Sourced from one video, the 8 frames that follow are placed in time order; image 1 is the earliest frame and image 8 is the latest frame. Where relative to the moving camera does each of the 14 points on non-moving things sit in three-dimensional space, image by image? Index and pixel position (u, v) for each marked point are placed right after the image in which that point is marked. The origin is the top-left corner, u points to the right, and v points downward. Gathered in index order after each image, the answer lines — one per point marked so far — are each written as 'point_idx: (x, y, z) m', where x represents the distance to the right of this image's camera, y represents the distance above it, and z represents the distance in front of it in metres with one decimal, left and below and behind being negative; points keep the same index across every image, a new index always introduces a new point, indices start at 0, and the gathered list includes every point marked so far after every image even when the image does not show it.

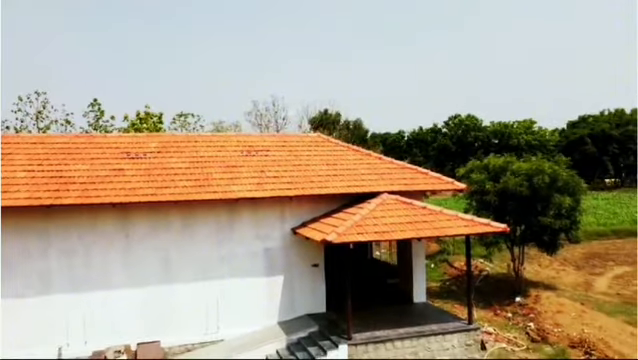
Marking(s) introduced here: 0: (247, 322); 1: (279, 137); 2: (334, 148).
0: (-1.6, -3.2, +13.8) m
1: (-1.1, +1.2, +16.8) m
2: (+0.4, +0.9, +16.4) m
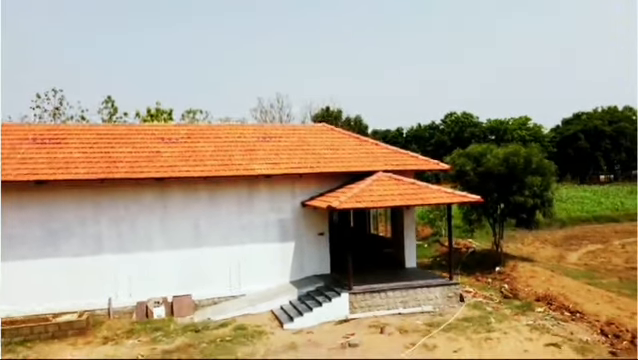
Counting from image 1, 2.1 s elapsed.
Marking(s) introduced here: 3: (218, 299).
0: (-1.4, -2.6, +16.3) m
1: (-0.9, +1.7, +19.3) m
2: (+0.5, +1.4, +19.0) m
3: (-2.6, -3.1, +15.9) m
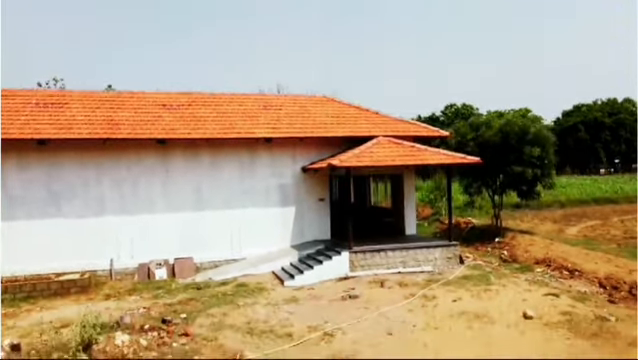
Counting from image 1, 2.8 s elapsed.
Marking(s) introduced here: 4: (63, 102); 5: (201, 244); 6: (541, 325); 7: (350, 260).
0: (-1.4, -1.7, +16.4) m
1: (-0.9, +2.6, +19.4) m
2: (+0.6, +2.3, +19.1) m
3: (-2.6, -2.1, +16.0) m
4: (-6.7, +2.0, +16.3) m
5: (-3.0, -1.6, +15.8) m
6: (+3.4, -2.3, +9.6) m
7: (+0.7, -1.9, +14.4) m
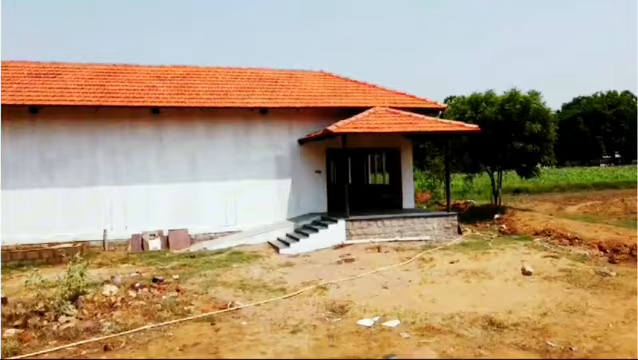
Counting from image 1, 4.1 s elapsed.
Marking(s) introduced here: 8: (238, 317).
0: (-1.5, -1.0, +16.2) m
1: (-1.0, +3.4, +19.2) m
2: (+0.5, +3.0, +18.9) m
3: (-2.7, -1.4, +15.8) m
4: (-6.8, +2.8, +16.1) m
5: (-3.1, -0.9, +15.6) m
6: (+3.3, -1.5, +9.4) m
7: (+0.6, -1.1, +14.2) m
8: (-1.0, -1.7, +7.8) m
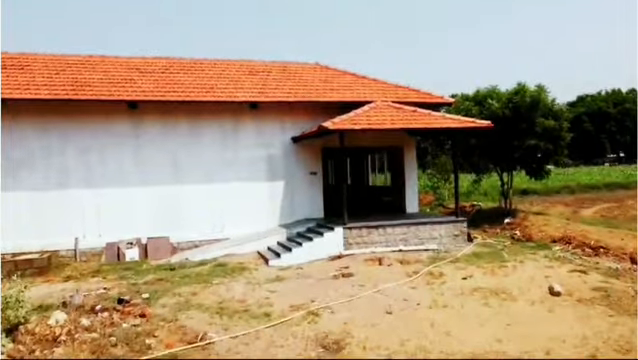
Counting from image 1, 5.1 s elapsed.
0: (-1.6, -1.0, +14.7) m
1: (-1.1, +3.3, +17.7) m
2: (+0.3, +3.0, +17.4) m
3: (-2.8, -1.4, +14.3) m
4: (-7.0, +2.7, +14.6) m
5: (-3.2, -0.9, +14.1) m
6: (+3.2, -1.6, +8.0) m
7: (+0.5, -1.2, +12.7) m
8: (-1.1, -1.8, +6.3) m
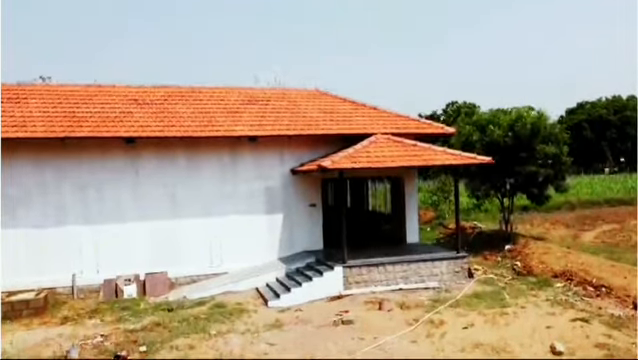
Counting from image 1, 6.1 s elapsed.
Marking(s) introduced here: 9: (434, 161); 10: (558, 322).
0: (-1.6, -1.8, +14.6) m
1: (-1.1, +2.5, +17.6) m
2: (+0.3, +2.2, +17.3) m
3: (-2.8, -2.2, +14.2) m
4: (-7.0, +1.9, +14.5) m
5: (-3.2, -1.7, +14.0) m
6: (+3.2, -2.3, +7.8) m
7: (+0.5, -1.9, +12.6) m
8: (-1.1, -2.6, +6.2) m
9: (+2.5, +0.4, +13.3) m
10: (+3.8, -2.3, +10.0) m
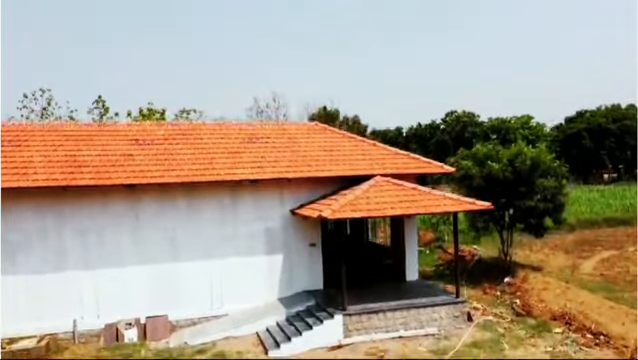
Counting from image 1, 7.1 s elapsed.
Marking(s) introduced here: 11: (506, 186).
0: (-1.6, -2.8, +14.7) m
1: (-1.1, +1.5, +17.6) m
2: (+0.3, +1.2, +17.3) m
3: (-2.8, -3.2, +14.2) m
4: (-7.0, +0.9, +14.5) m
5: (-3.2, -2.7, +14.1) m
6: (+3.2, -3.3, +7.9) m
7: (+0.5, -2.9, +12.6) m
8: (-1.1, -3.5, +6.3) m
9: (+2.5, -0.6, +13.3) m
10: (+3.8, -3.2, +10.0) m
11: (+5.5, -0.2, +18.3) m
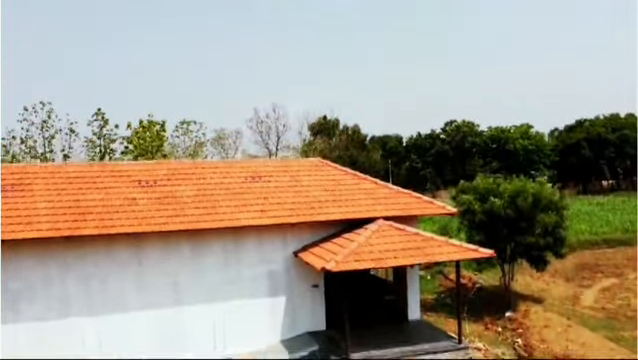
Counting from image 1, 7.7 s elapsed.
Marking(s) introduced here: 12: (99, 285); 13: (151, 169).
0: (-1.6, -3.8, +14.7) m
1: (-1.1, +0.5, +17.7) m
2: (+0.4, +0.2, +17.4) m
3: (-2.7, -4.2, +14.3) m
4: (-6.9, -0.1, +14.6) m
5: (-3.2, -3.7, +14.1) m
6: (+3.3, -4.3, +7.9) m
7: (+0.6, -3.9, +12.7) m
8: (-1.1, -4.5, +6.3) m
9: (+2.5, -1.6, +13.4) m
10: (+3.9, -4.3, +10.1) m
11: (+5.6, -1.2, +18.3) m
12: (-4.8, -2.3, +13.5) m
13: (-4.3, +0.3, +16.1) m
